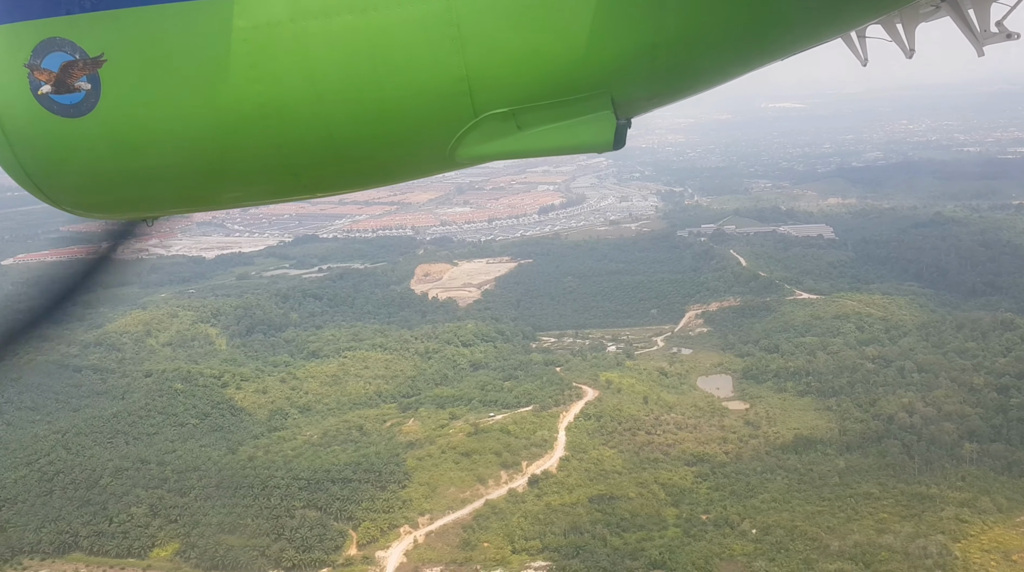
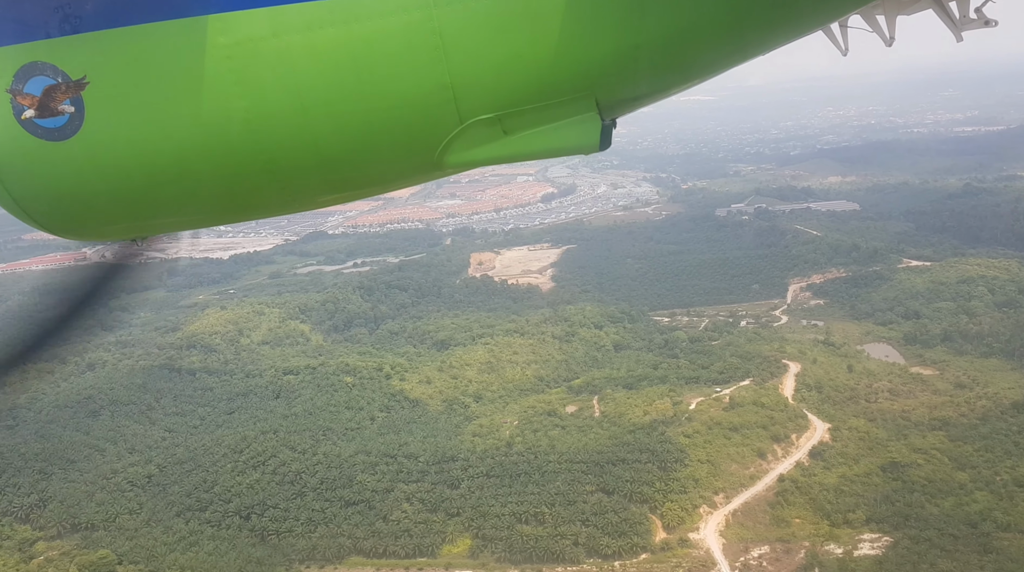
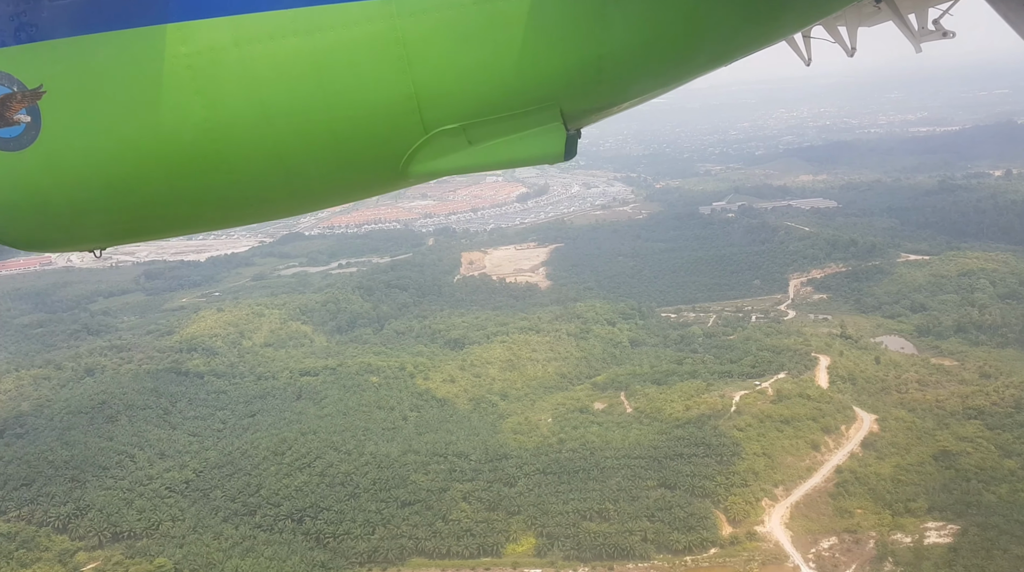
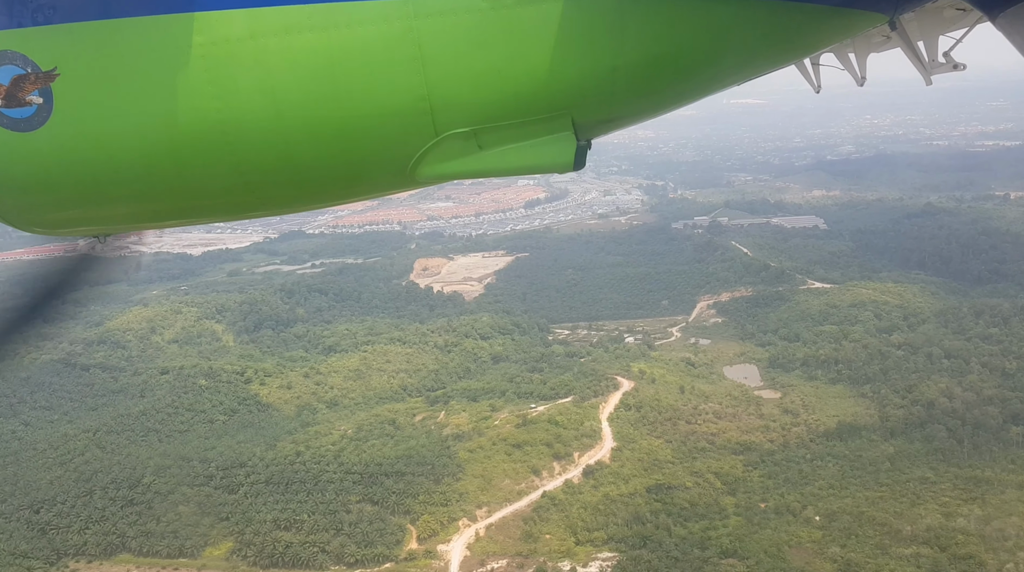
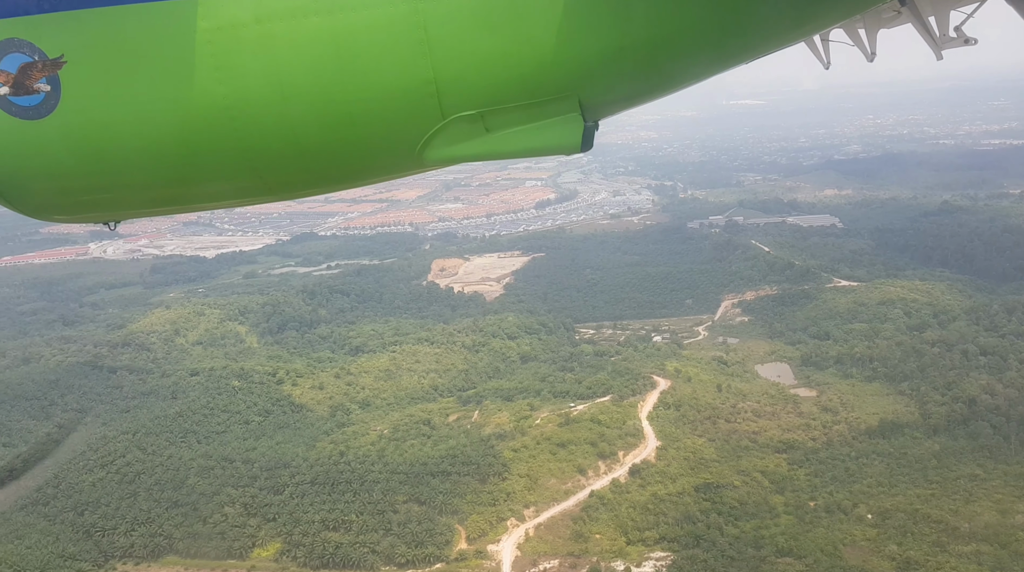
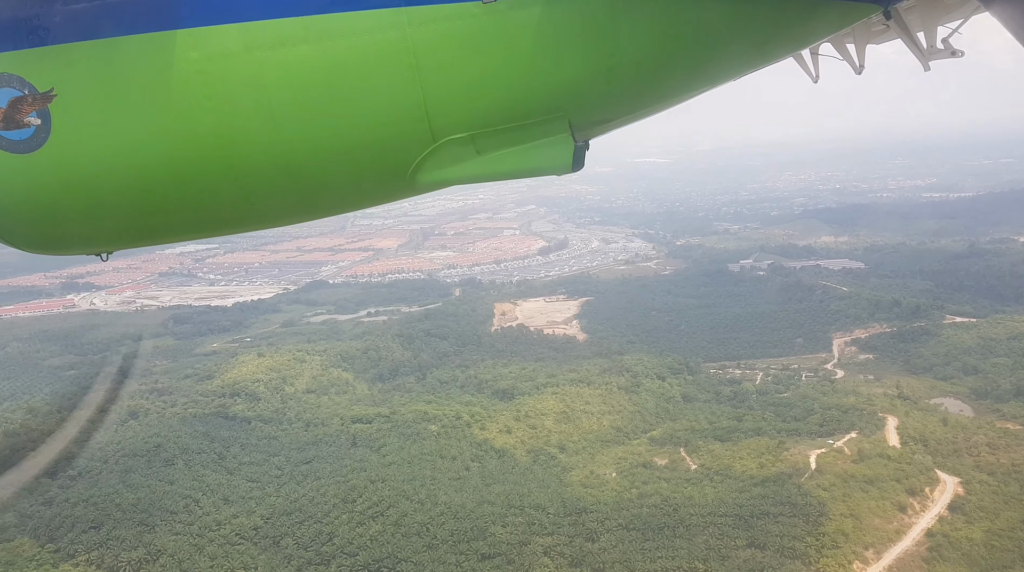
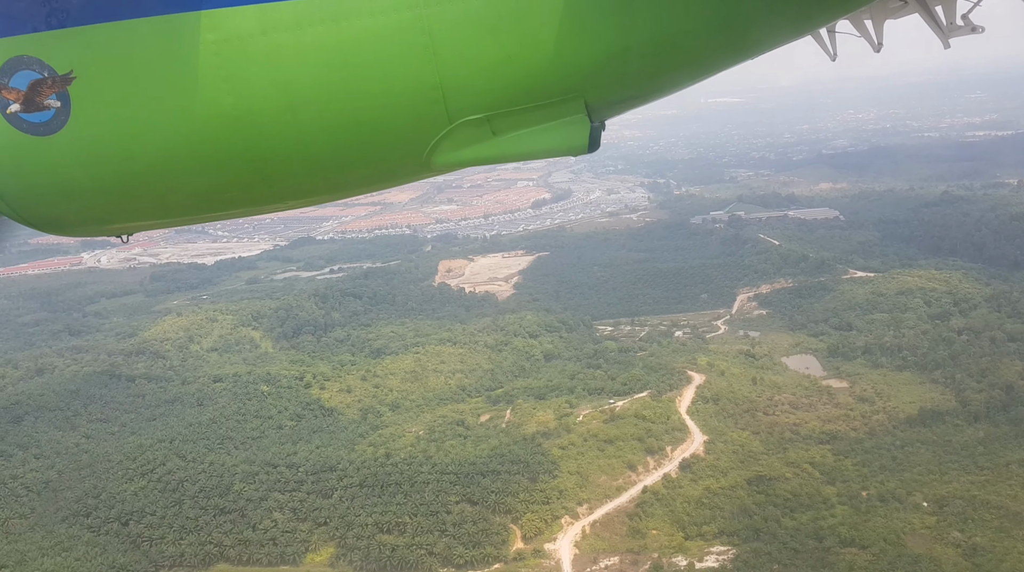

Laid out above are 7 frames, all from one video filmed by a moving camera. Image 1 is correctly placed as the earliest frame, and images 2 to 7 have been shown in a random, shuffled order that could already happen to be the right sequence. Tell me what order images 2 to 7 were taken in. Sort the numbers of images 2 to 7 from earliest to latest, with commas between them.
4, 5, 7, 2, 3, 6
